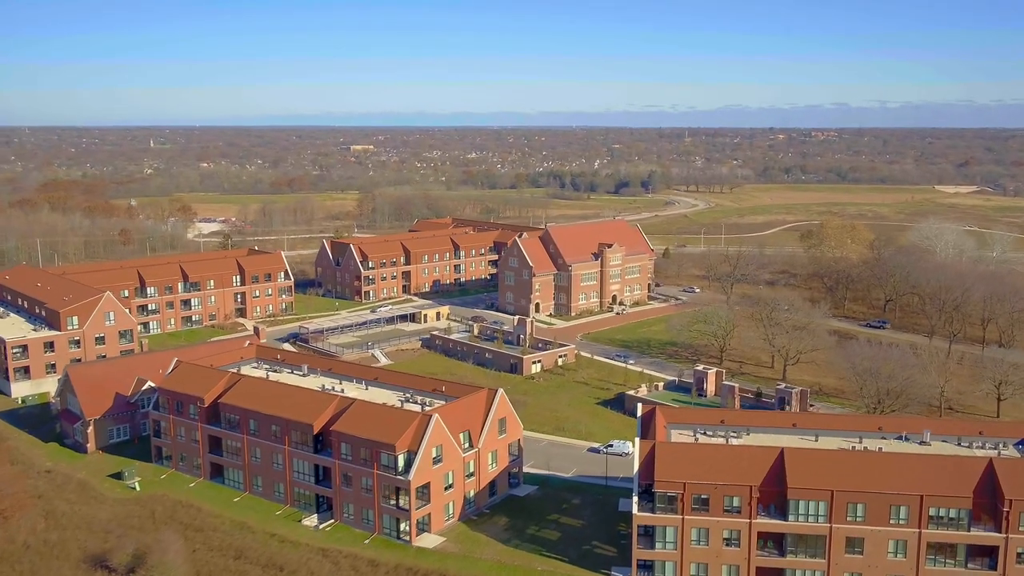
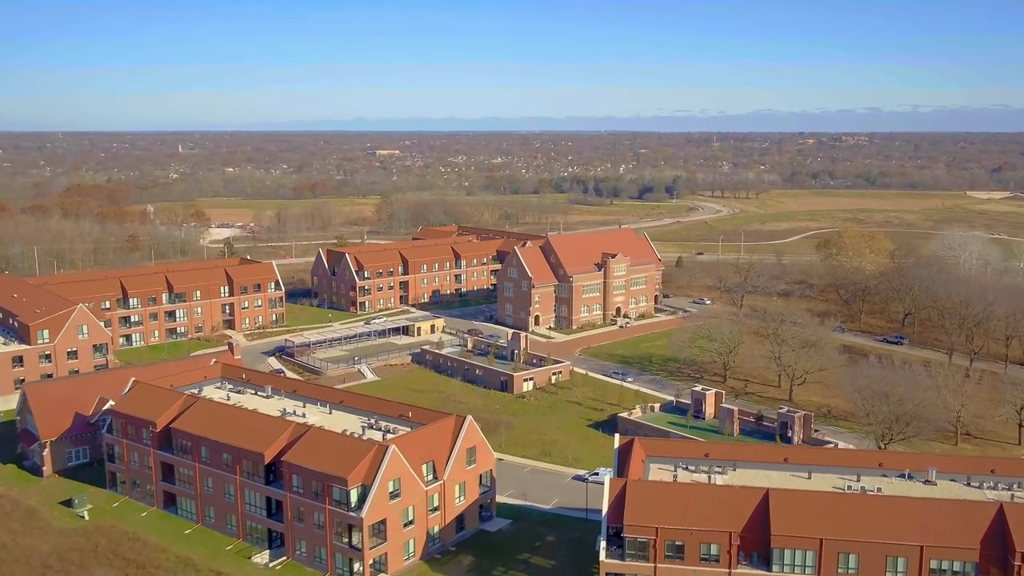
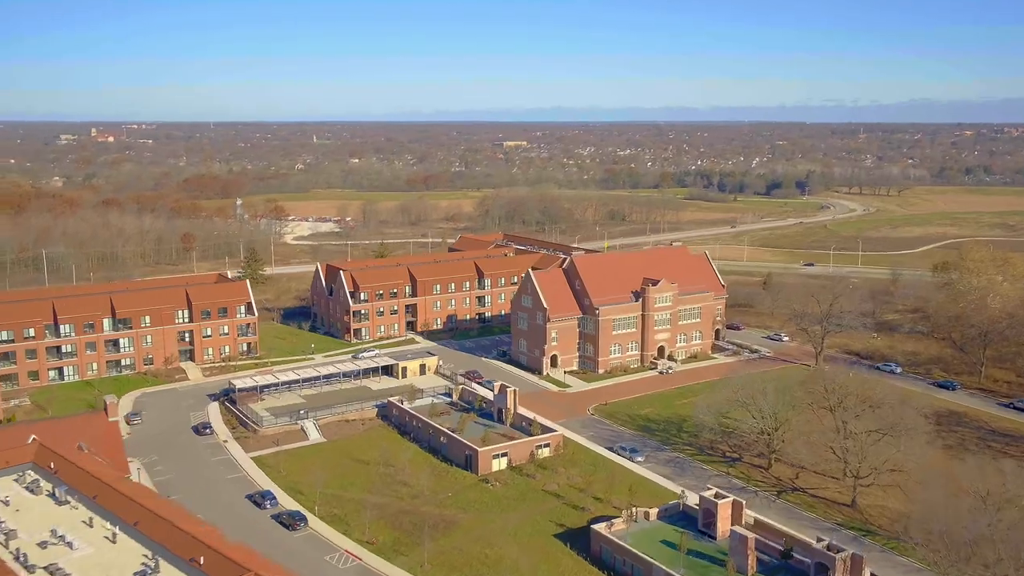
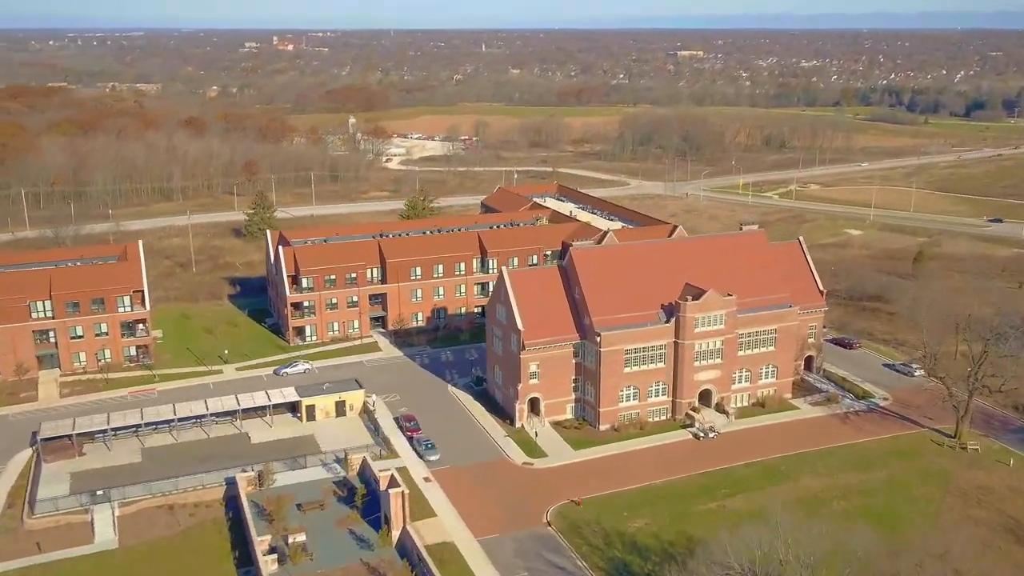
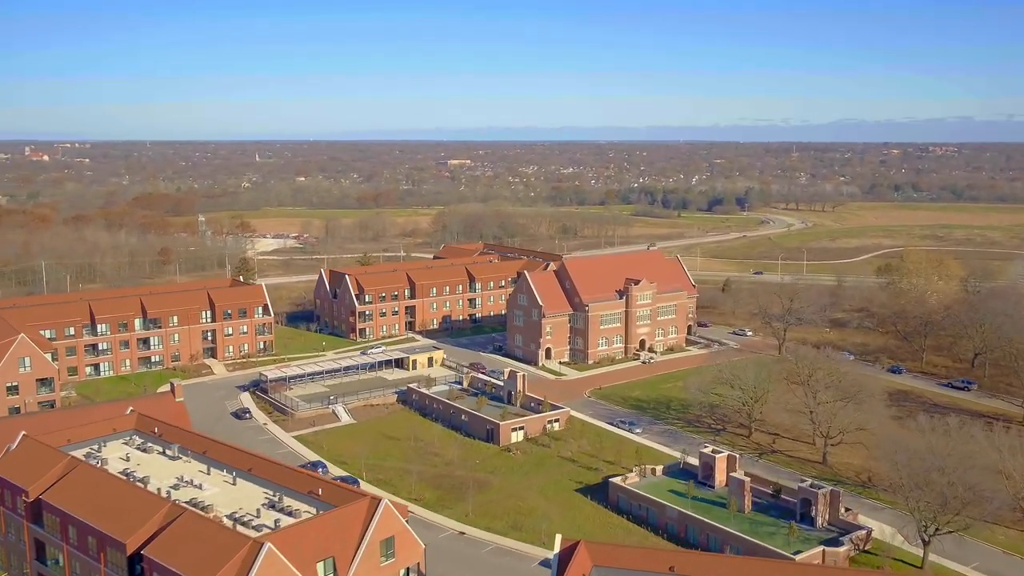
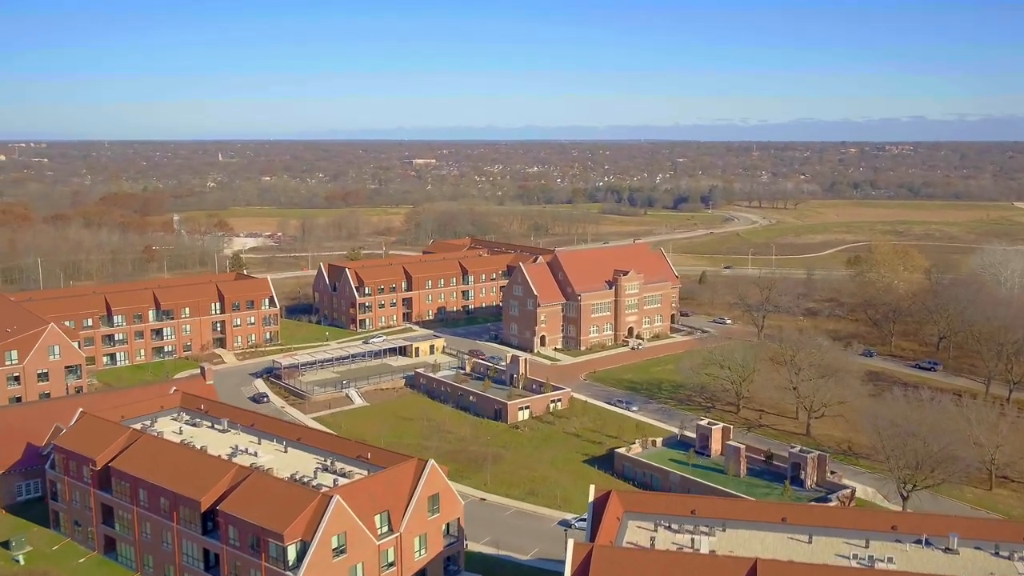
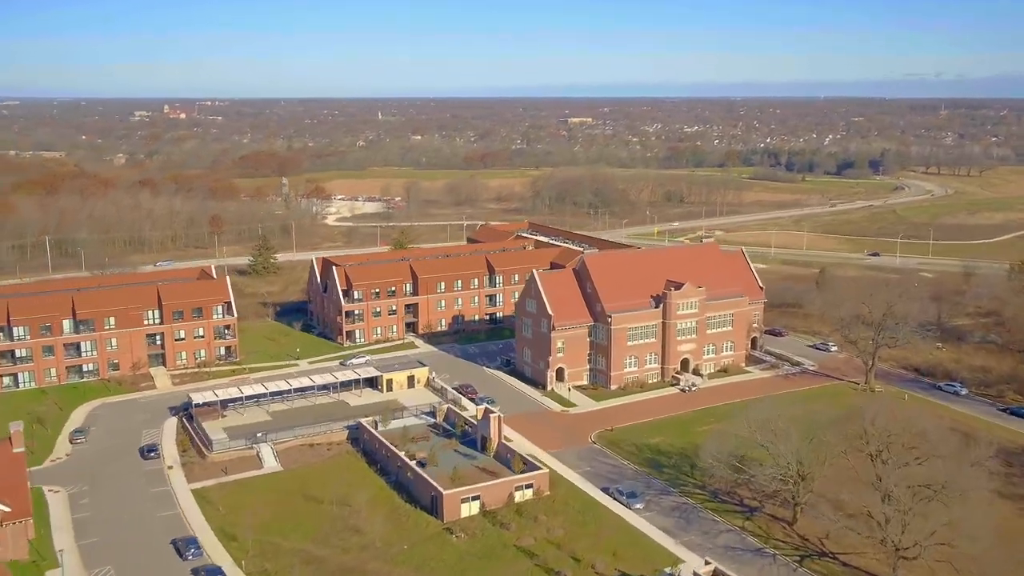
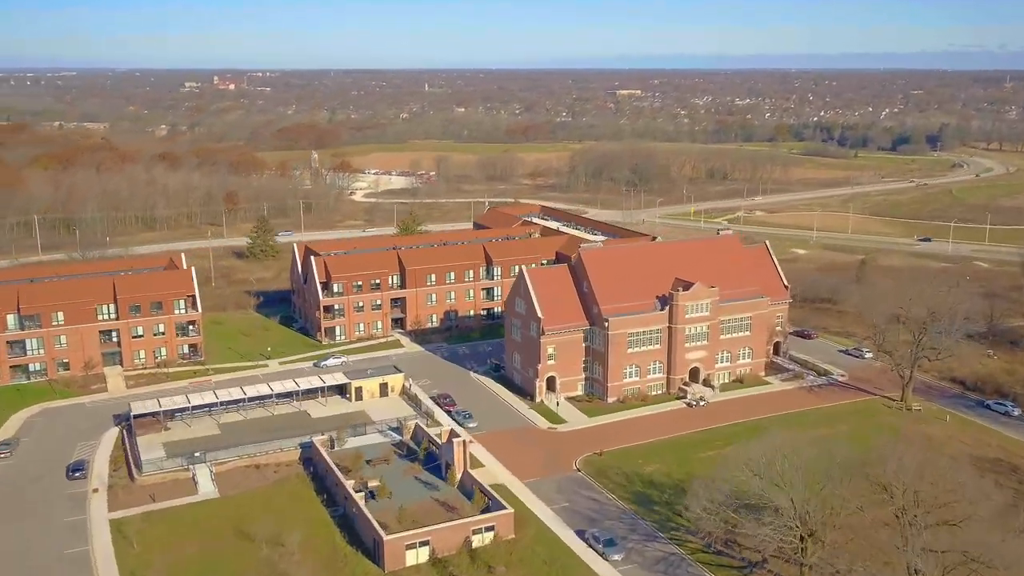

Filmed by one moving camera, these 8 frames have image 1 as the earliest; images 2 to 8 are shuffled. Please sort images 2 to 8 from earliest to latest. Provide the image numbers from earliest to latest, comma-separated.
2, 6, 5, 3, 7, 8, 4
